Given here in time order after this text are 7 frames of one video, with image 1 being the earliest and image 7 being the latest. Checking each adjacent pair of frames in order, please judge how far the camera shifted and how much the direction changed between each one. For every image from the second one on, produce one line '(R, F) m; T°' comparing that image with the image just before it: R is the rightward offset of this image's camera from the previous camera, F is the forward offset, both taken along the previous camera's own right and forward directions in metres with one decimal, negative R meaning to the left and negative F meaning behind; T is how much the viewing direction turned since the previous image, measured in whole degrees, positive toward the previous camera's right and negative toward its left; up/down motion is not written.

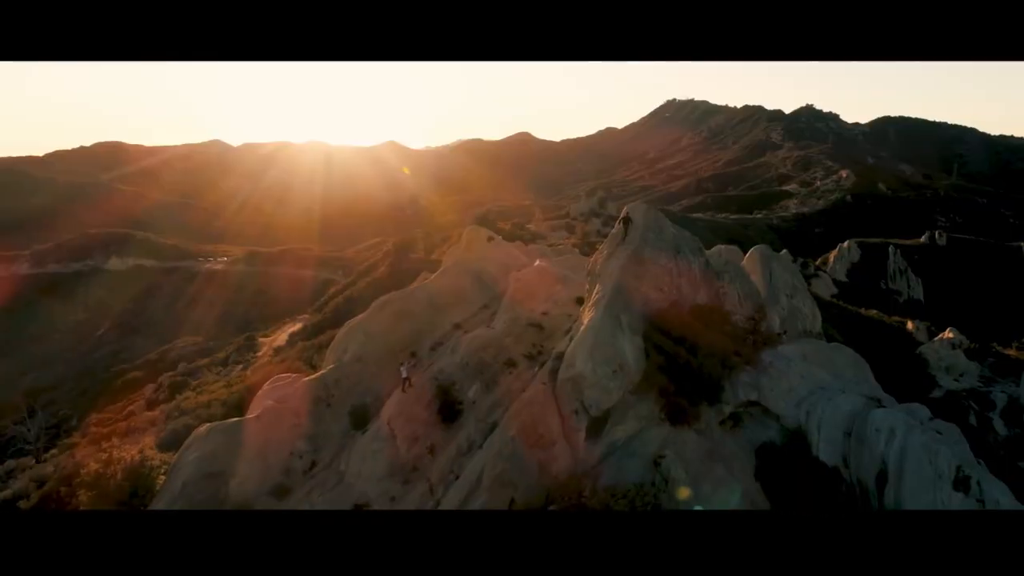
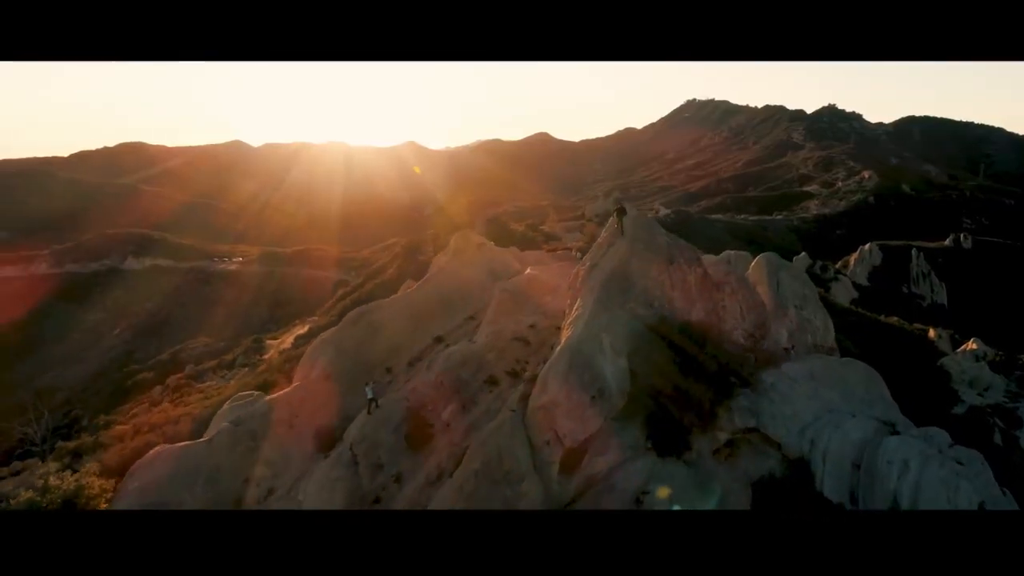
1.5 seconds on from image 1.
(+0.4, +0.6) m; -1°
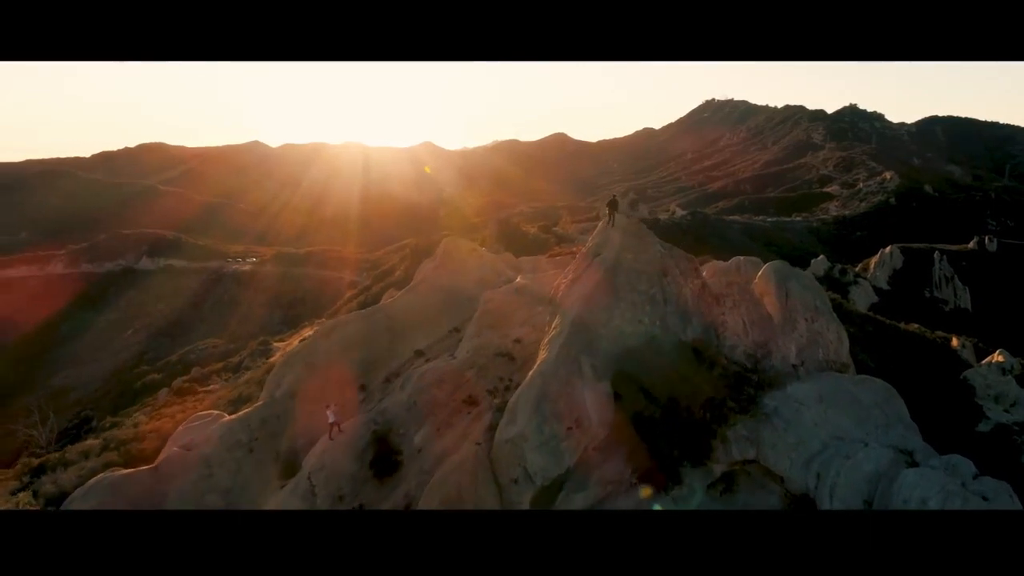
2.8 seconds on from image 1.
(+0.3, +0.6) m; -1°
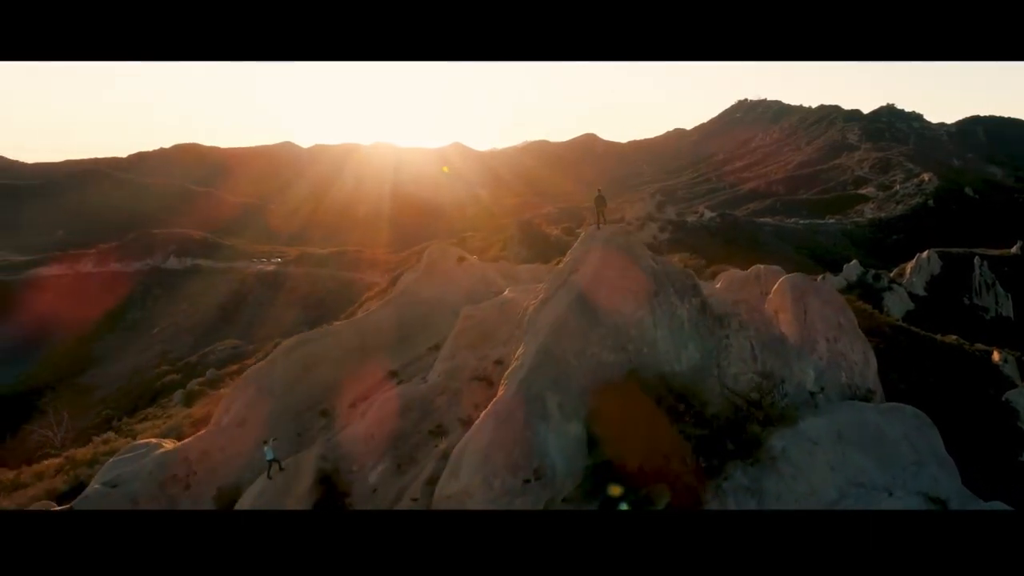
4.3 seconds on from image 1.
(+0.5, +0.8) m; -2°
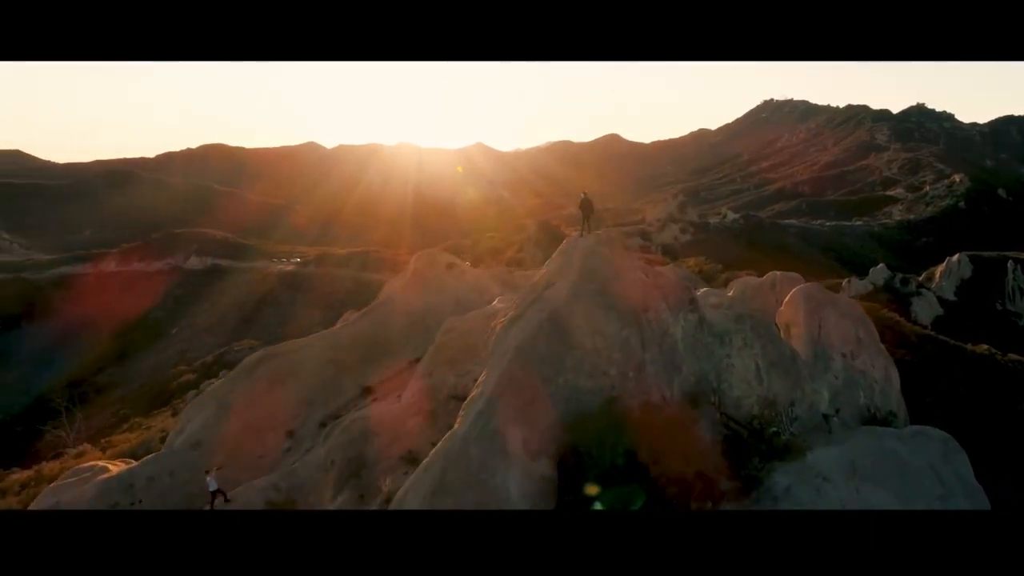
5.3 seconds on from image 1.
(+0.3, +0.6) m; -2°
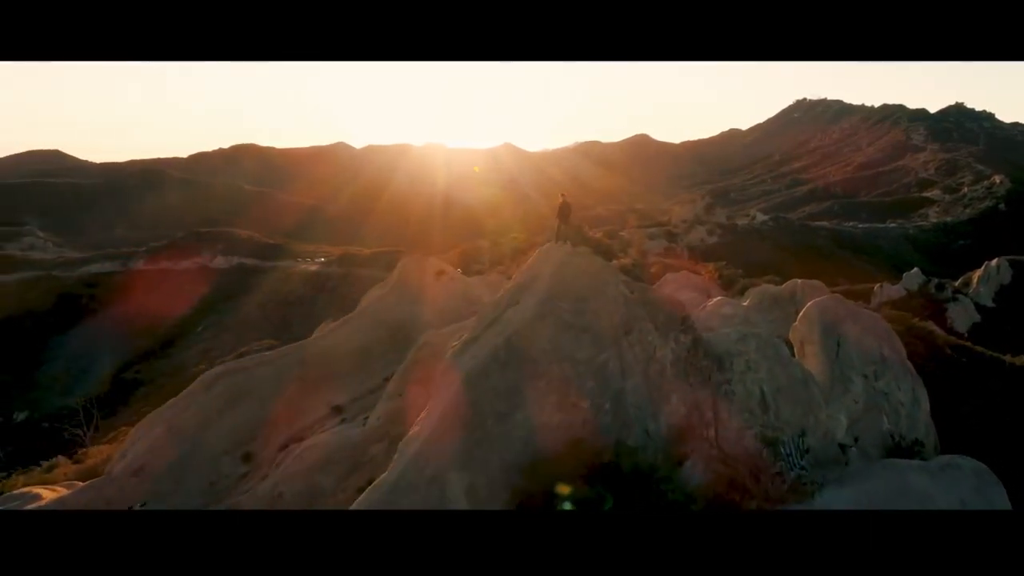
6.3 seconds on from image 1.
(+0.4, +0.6) m; -2°
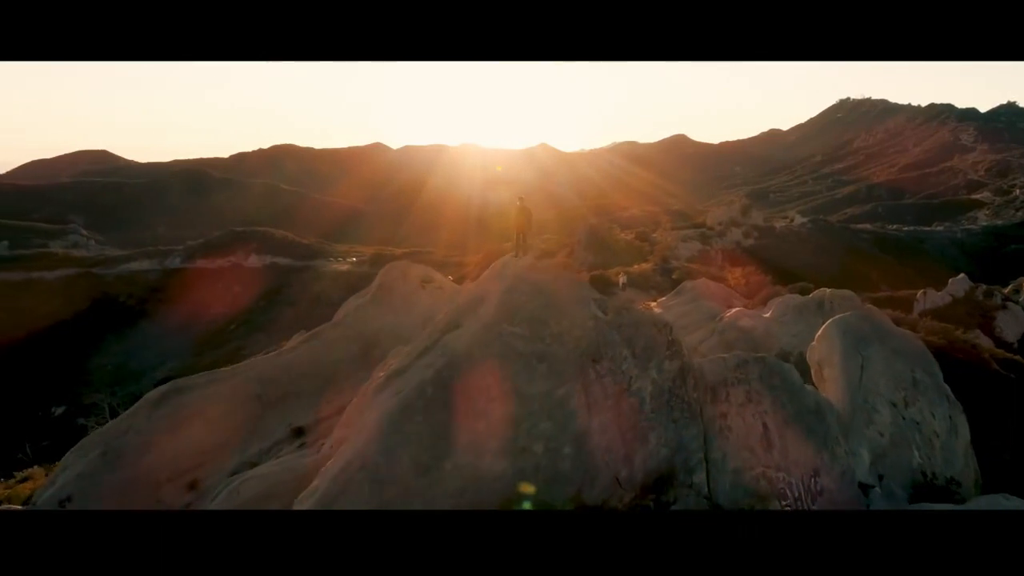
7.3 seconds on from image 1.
(+0.4, +0.6) m; -3°
